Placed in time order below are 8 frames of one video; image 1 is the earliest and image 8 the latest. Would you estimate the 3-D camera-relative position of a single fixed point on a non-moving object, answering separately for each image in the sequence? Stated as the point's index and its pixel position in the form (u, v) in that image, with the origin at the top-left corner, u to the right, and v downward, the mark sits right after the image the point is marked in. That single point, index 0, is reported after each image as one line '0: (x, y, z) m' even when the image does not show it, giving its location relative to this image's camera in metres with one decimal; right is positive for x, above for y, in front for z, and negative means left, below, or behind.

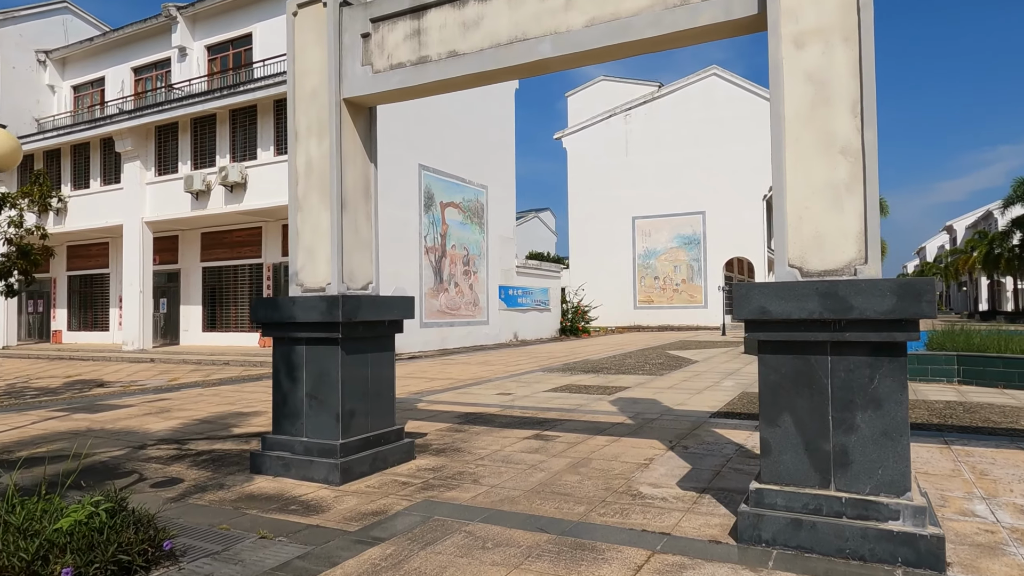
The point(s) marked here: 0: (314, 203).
0: (-1.5, +0.7, +5.1) m
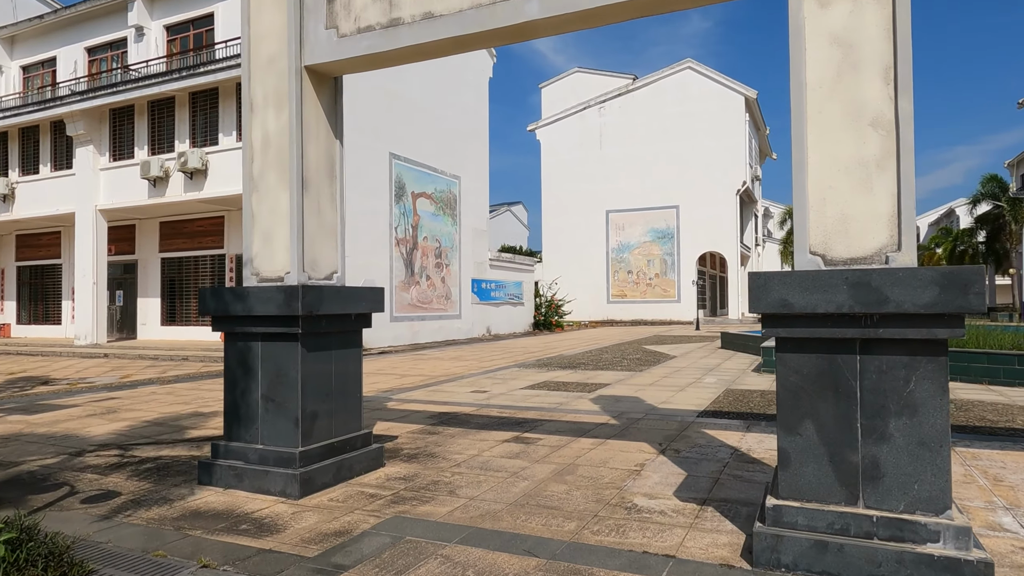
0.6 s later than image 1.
0: (-1.7, +0.7, +4.6) m
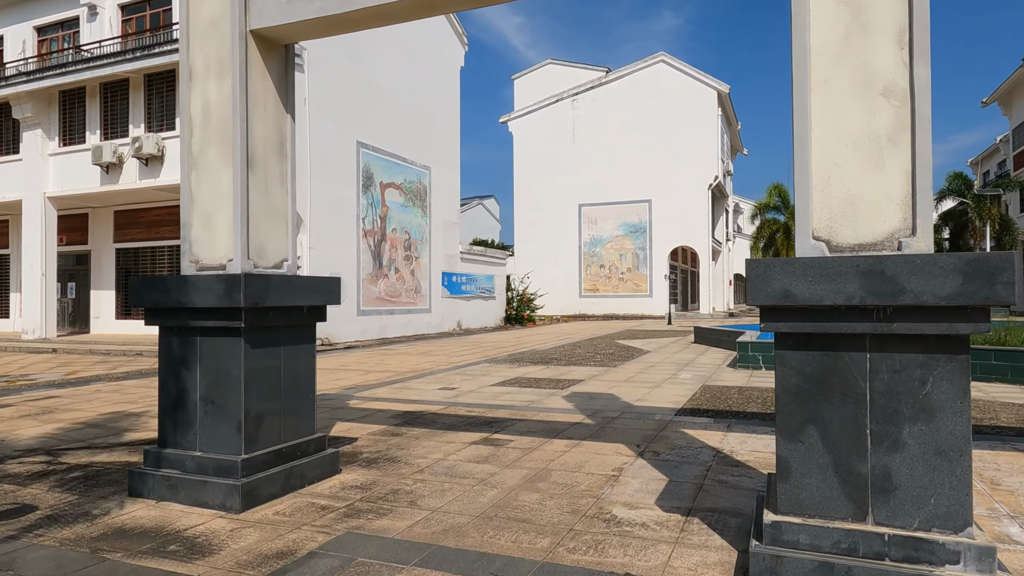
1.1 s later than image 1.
0: (-1.9, +0.8, +4.1) m
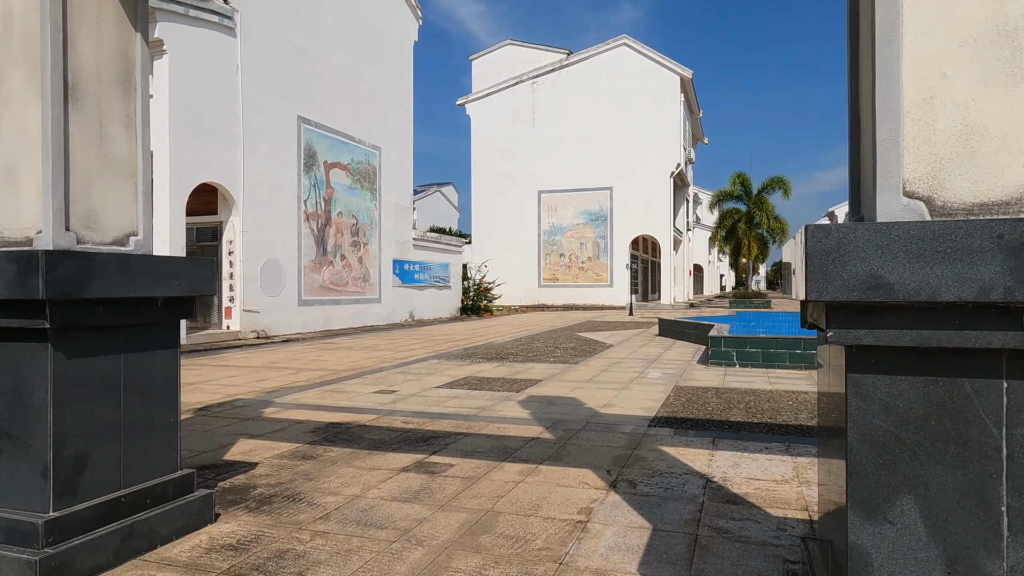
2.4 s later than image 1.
0: (-2.2, +0.9, +2.9) m
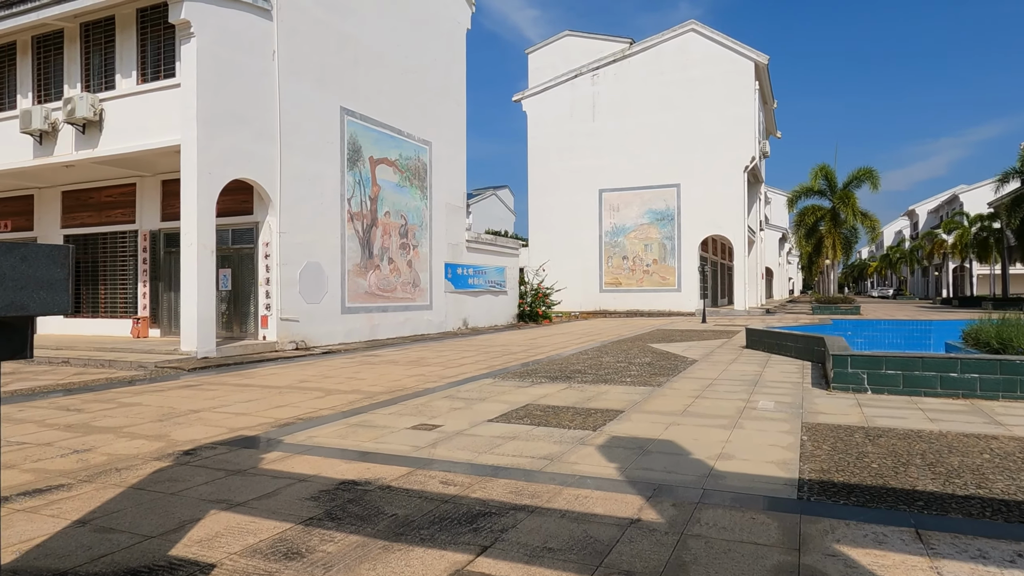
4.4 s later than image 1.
0: (-1.9, +0.8, +1.4) m
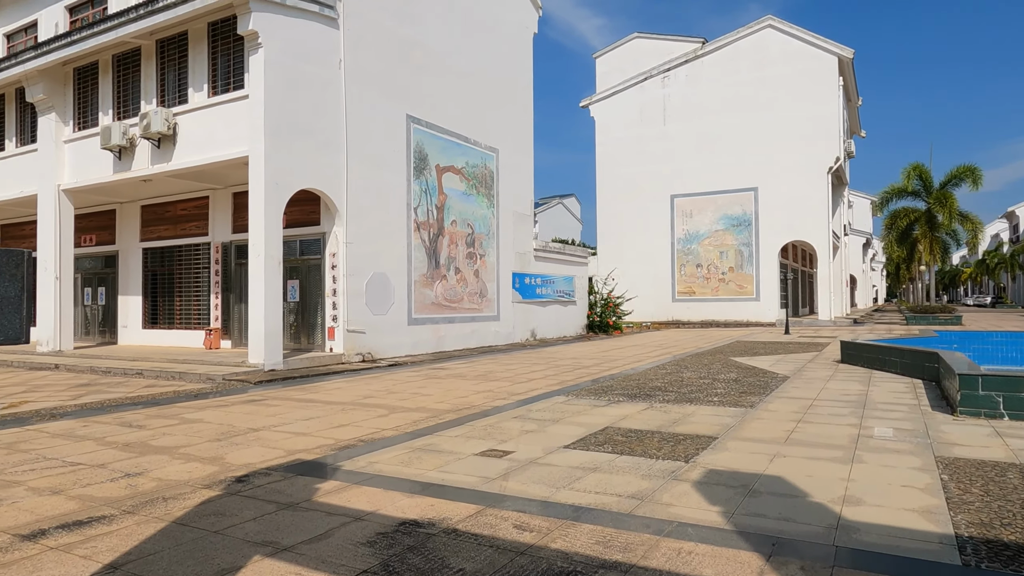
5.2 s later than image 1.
0: (-1.7, +0.8, +1.0) m
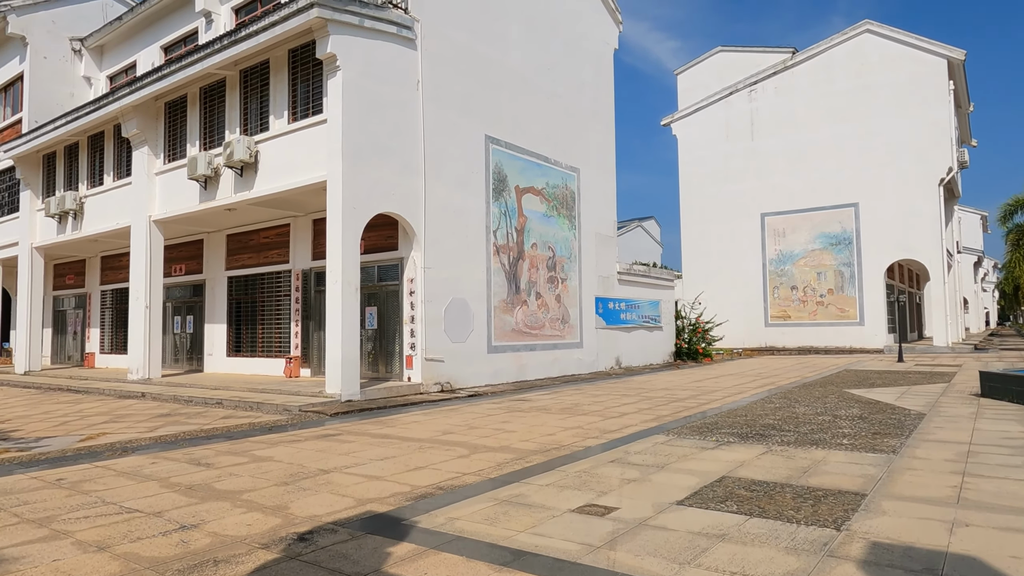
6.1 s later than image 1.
0: (-1.5, +0.8, +0.5) m
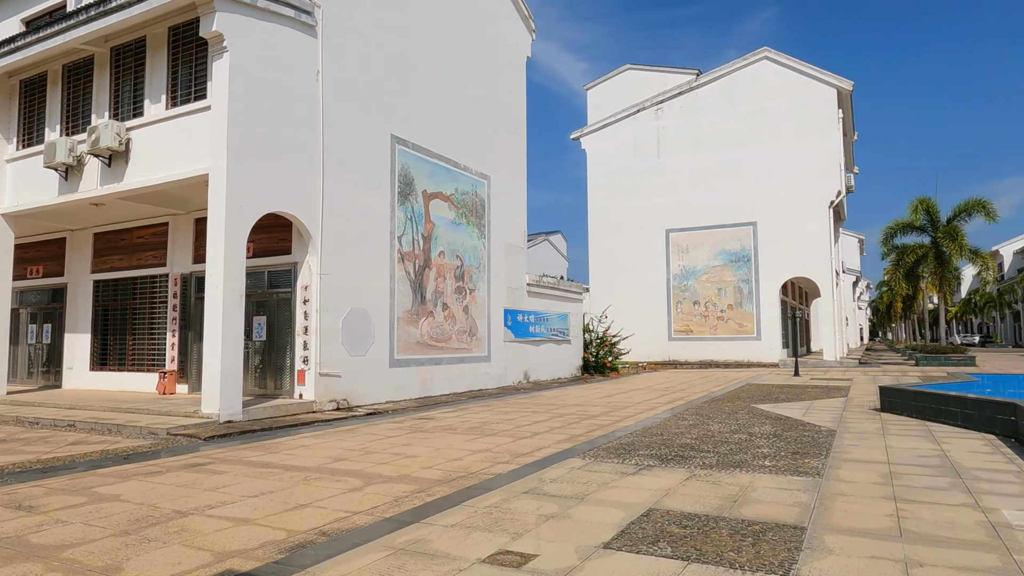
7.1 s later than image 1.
0: (-1.5, +0.8, -0.4) m
